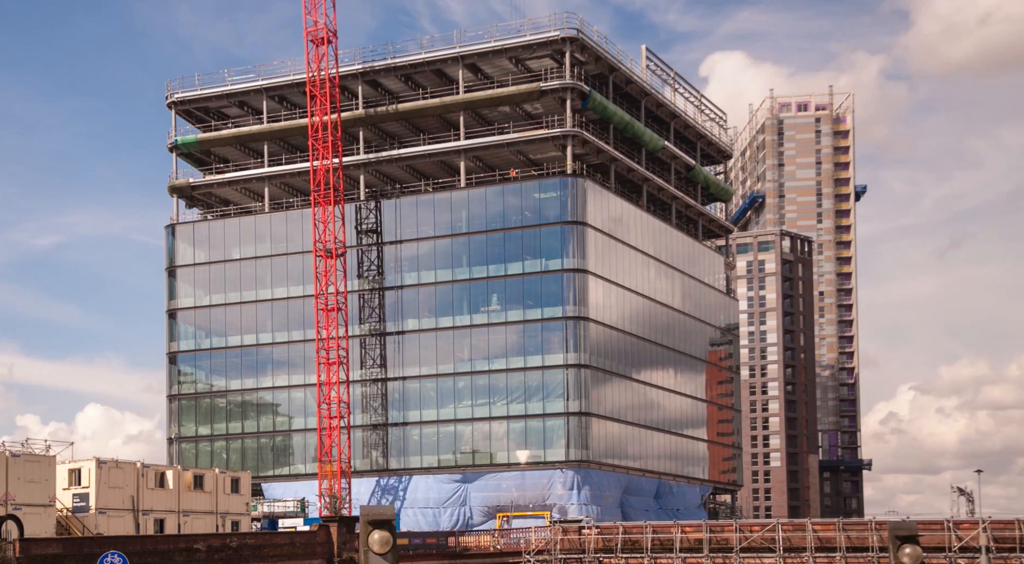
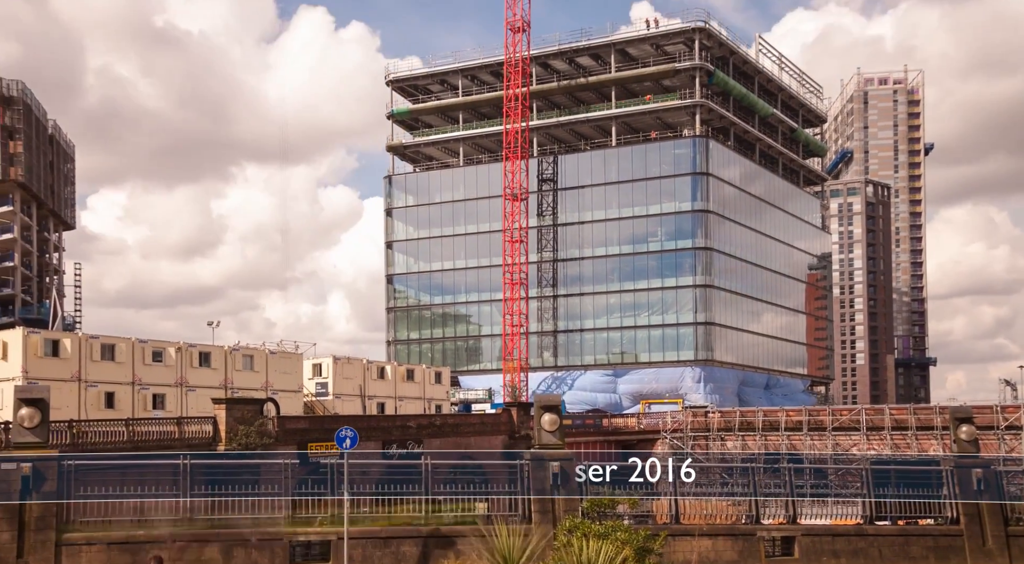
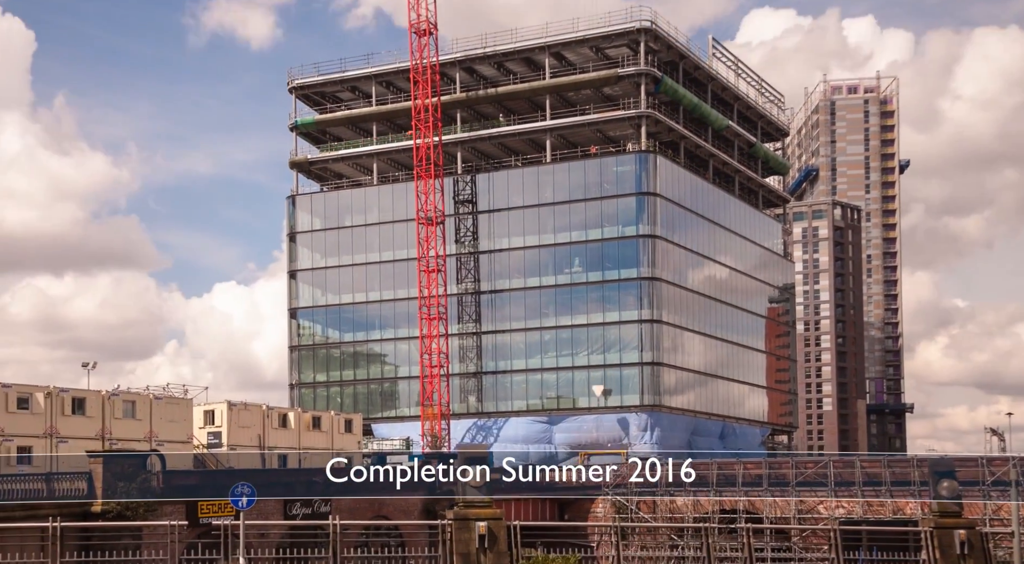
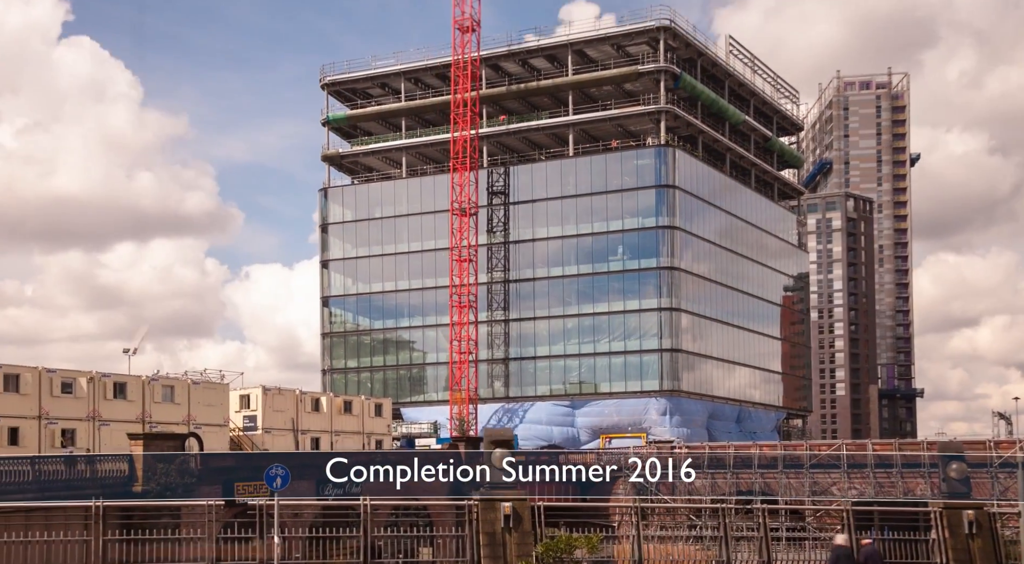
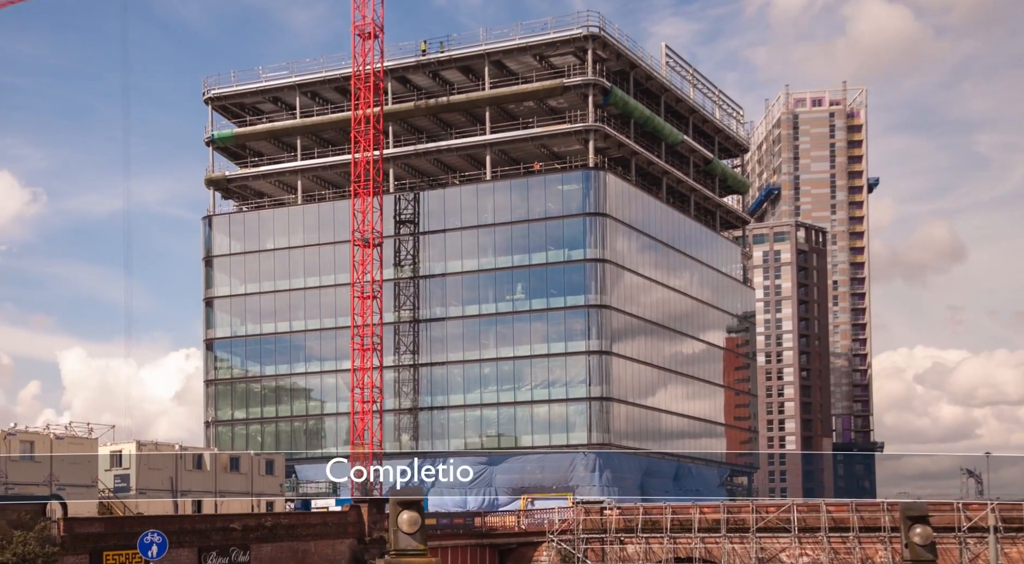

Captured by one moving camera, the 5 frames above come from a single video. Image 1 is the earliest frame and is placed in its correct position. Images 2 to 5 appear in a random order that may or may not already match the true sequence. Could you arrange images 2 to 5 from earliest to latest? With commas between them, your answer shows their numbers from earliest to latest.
5, 3, 4, 2
